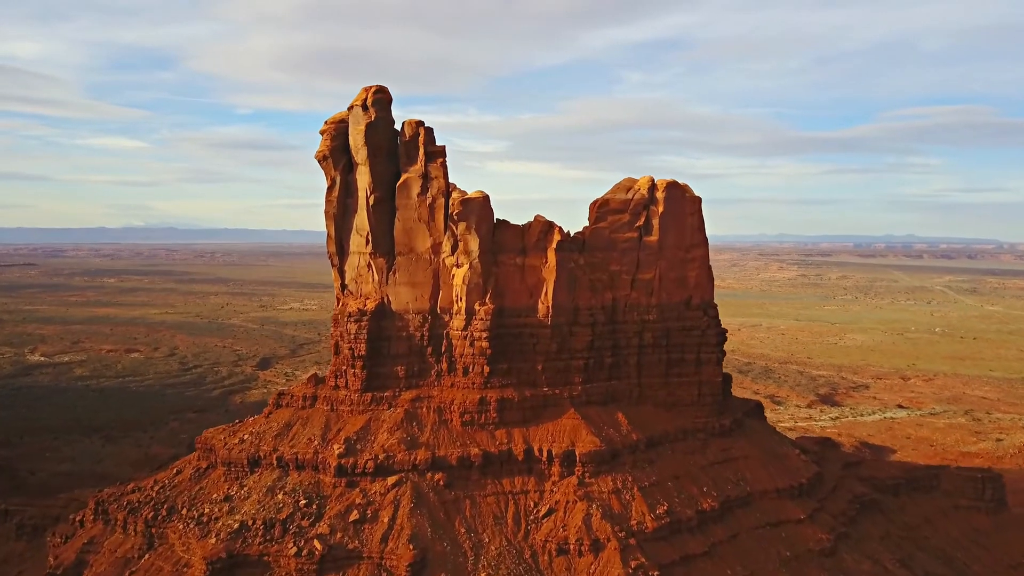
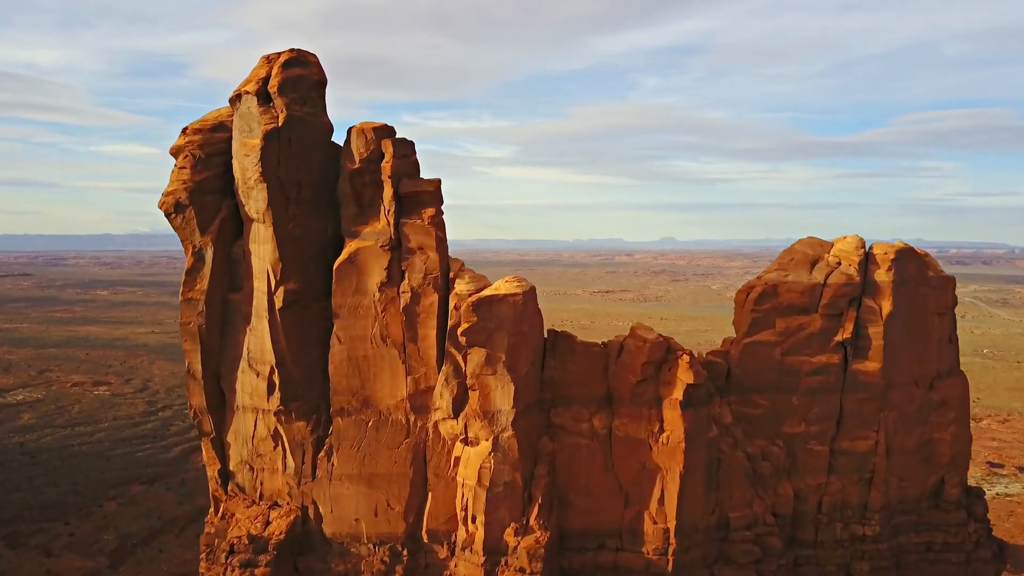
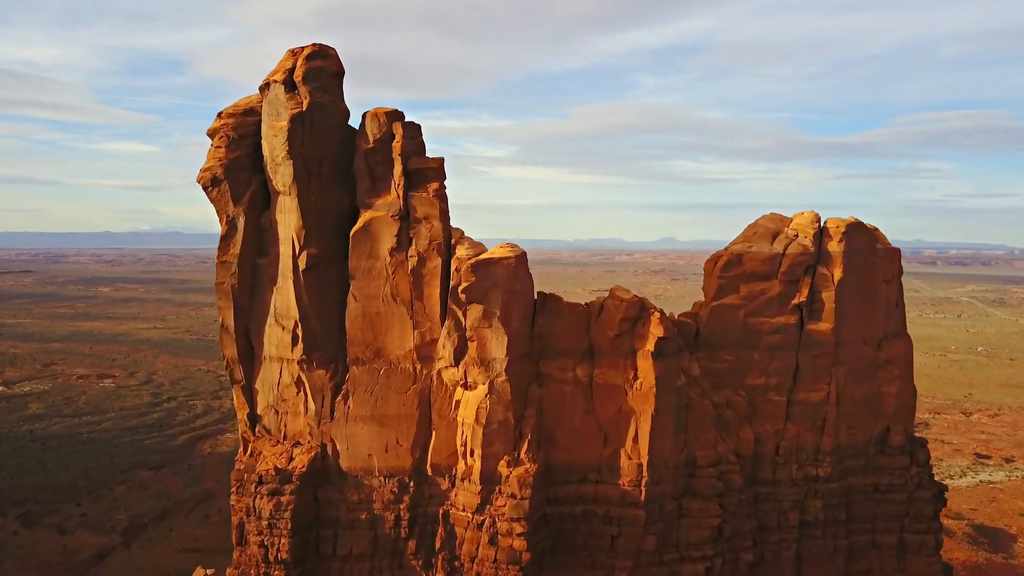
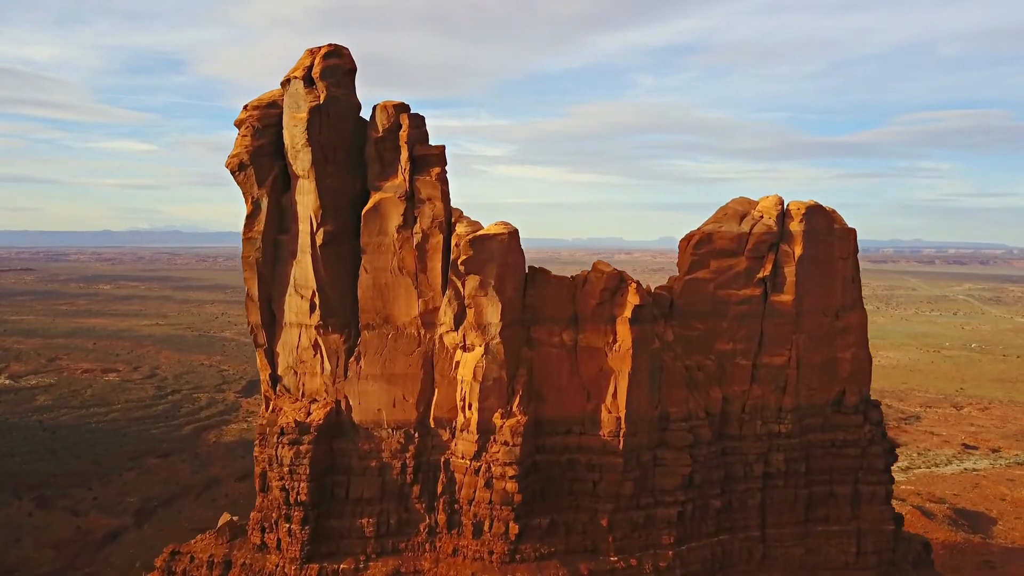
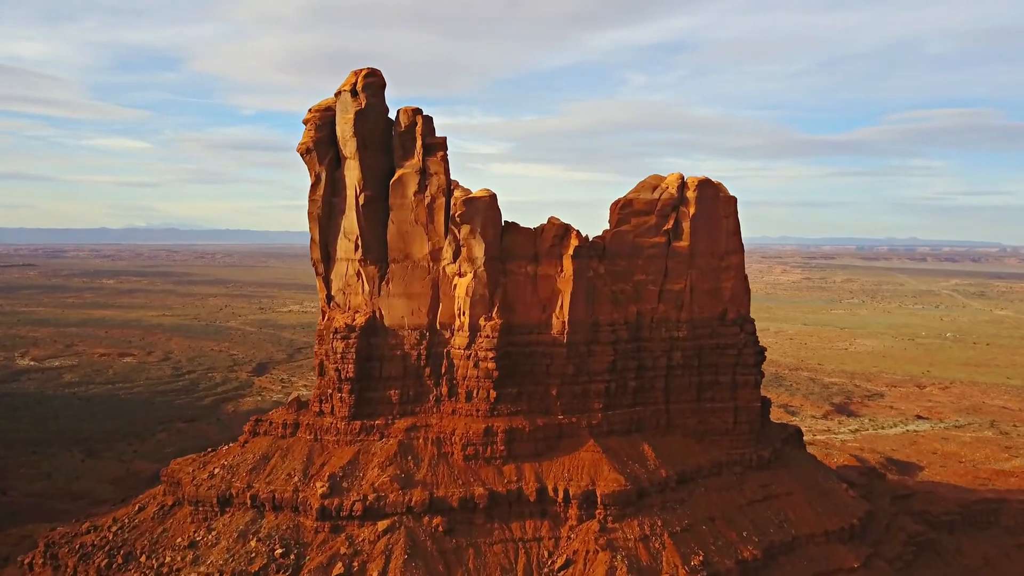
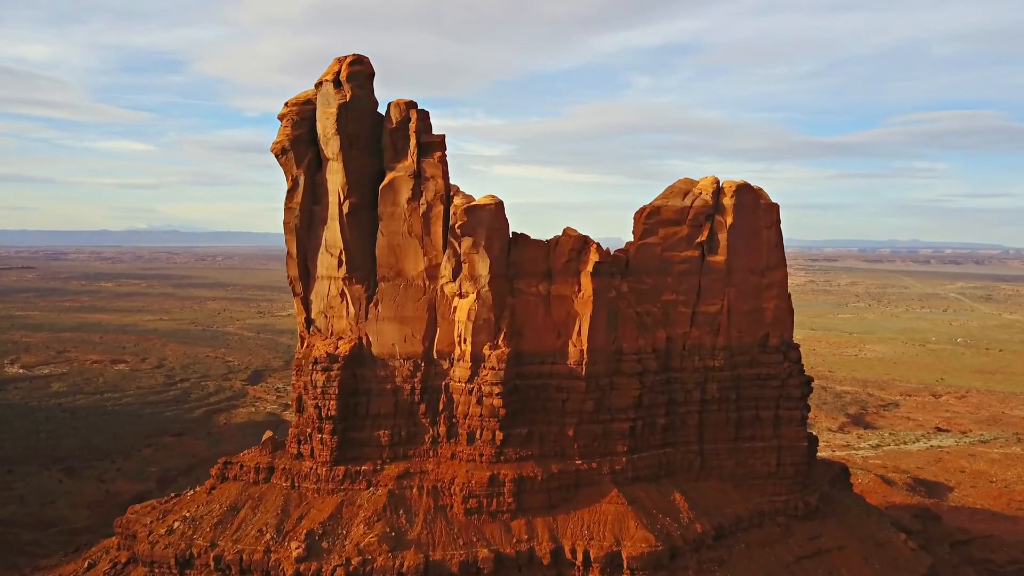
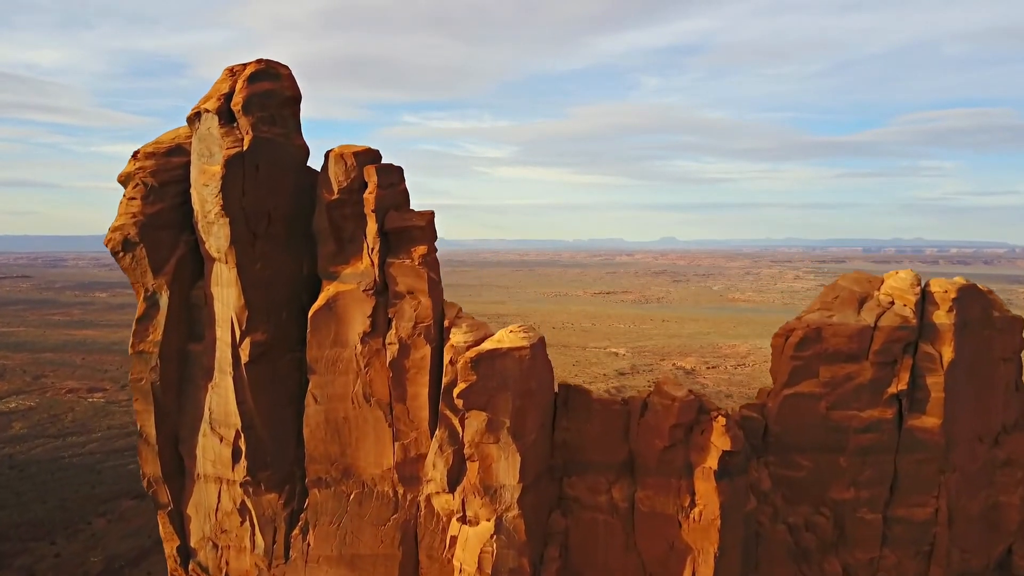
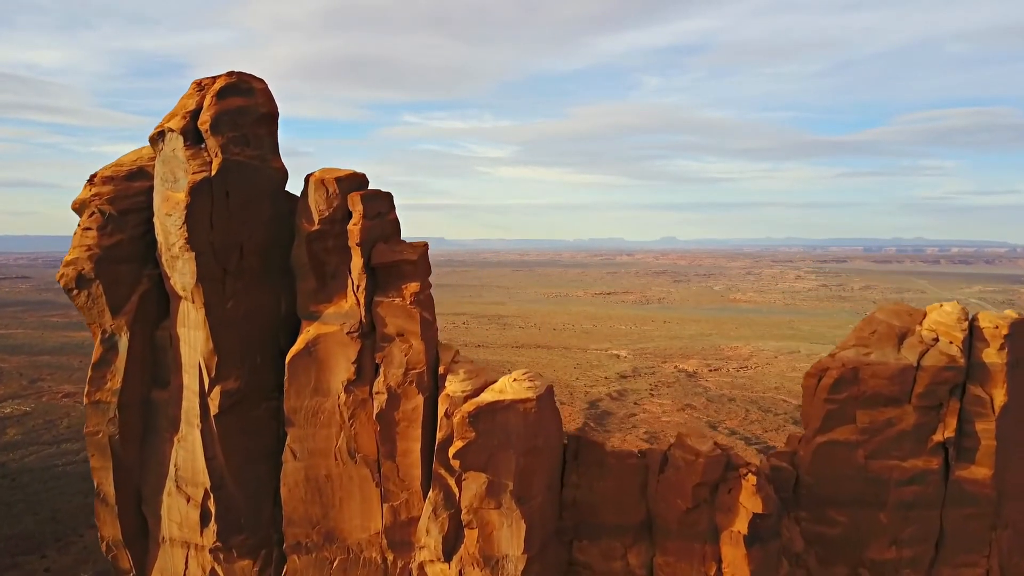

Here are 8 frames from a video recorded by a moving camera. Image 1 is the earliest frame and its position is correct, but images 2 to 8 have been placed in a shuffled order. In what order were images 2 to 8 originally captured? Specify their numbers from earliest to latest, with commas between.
5, 6, 4, 3, 2, 7, 8
